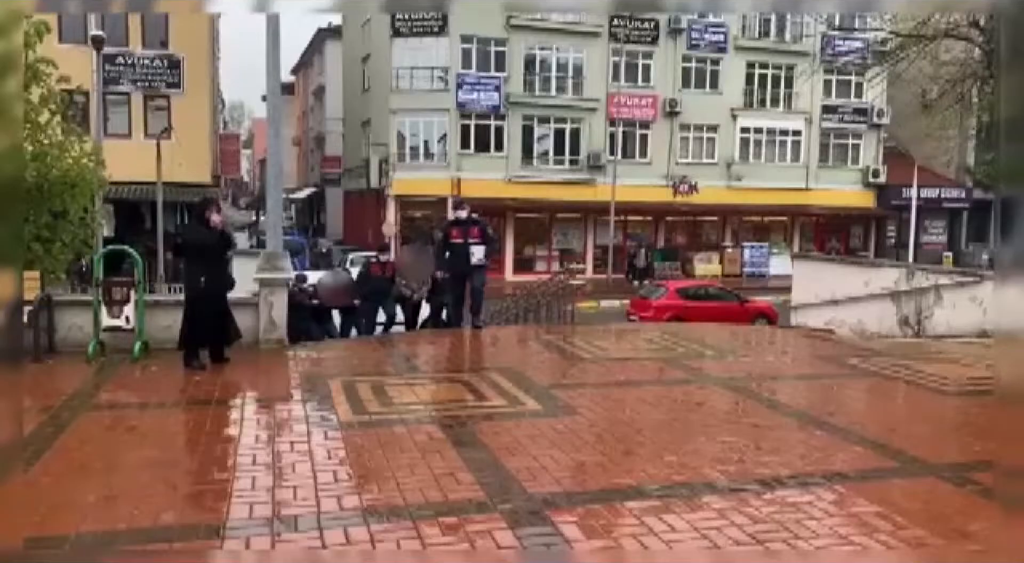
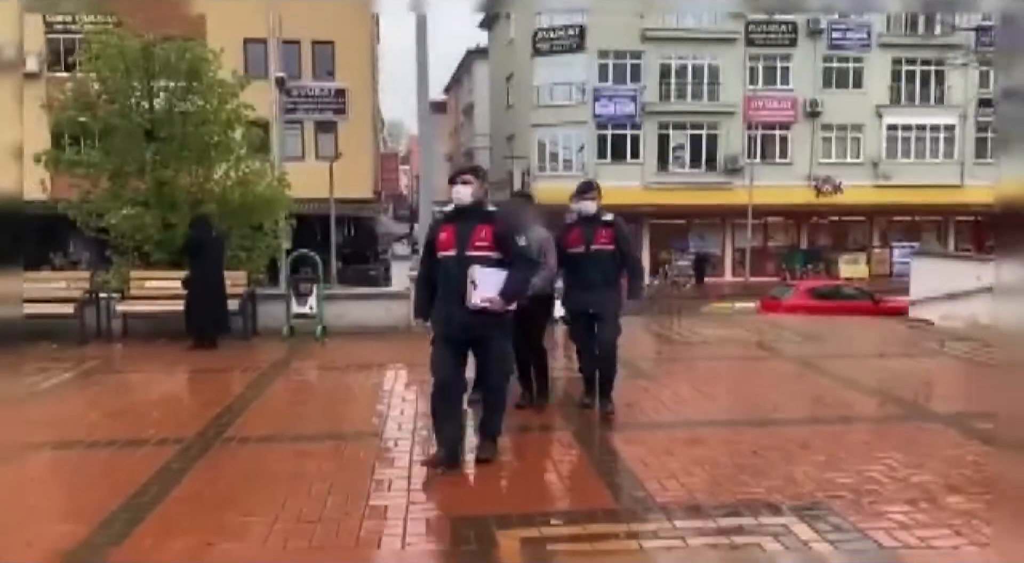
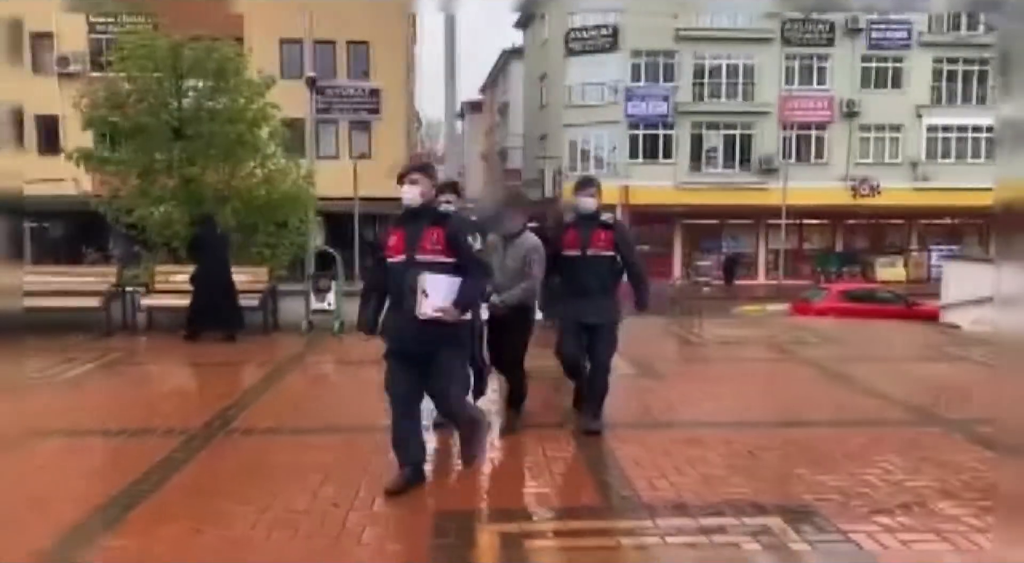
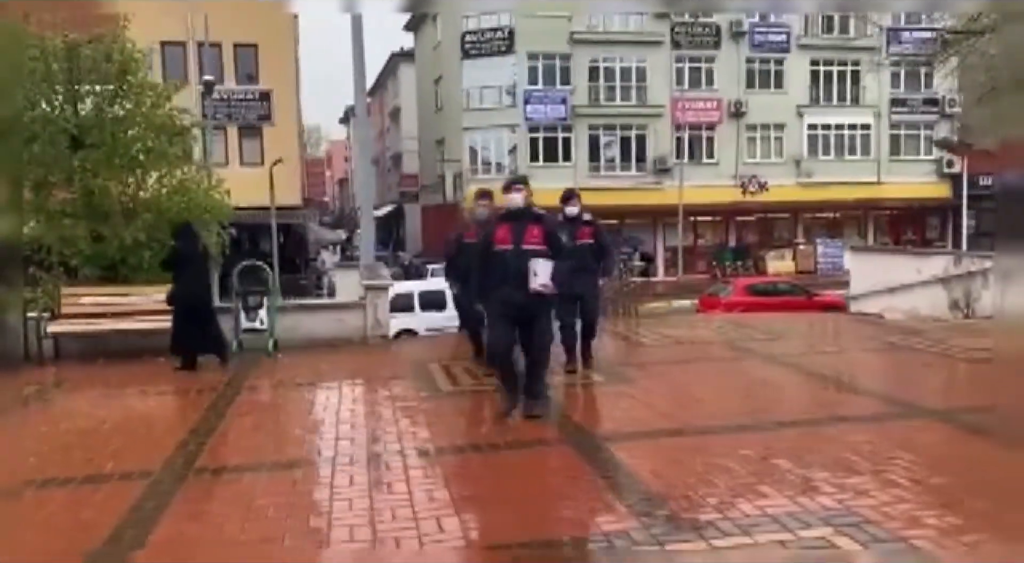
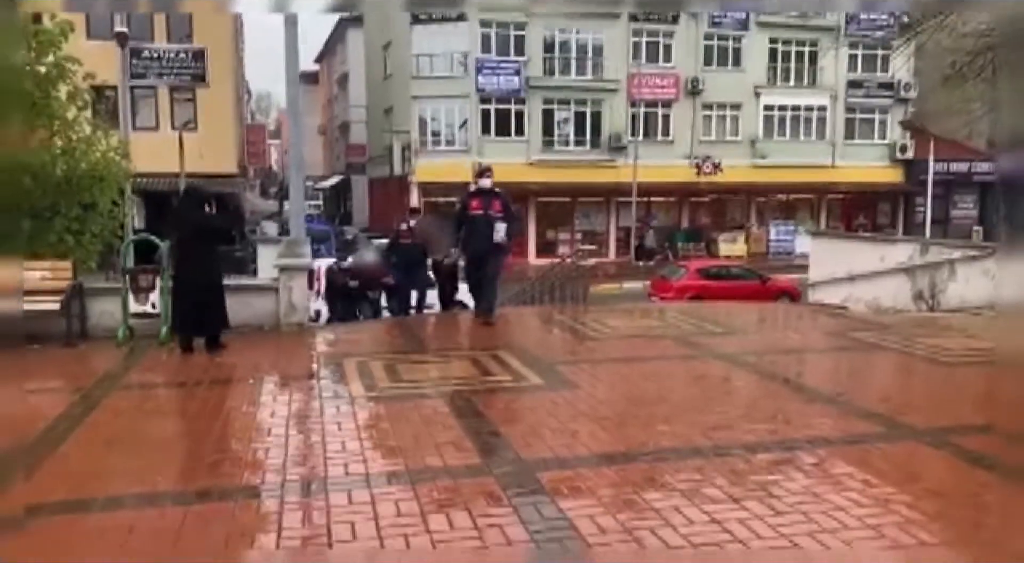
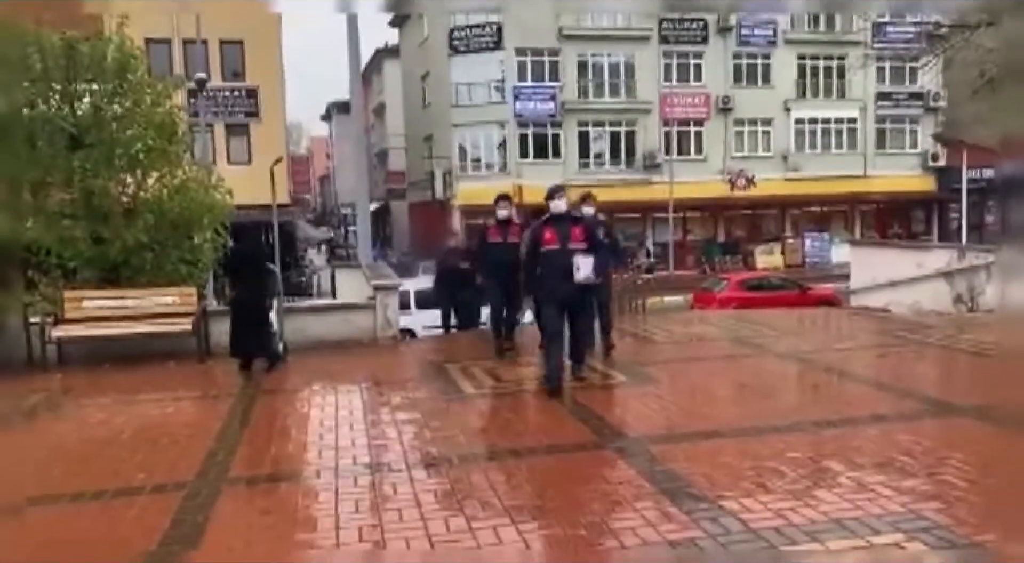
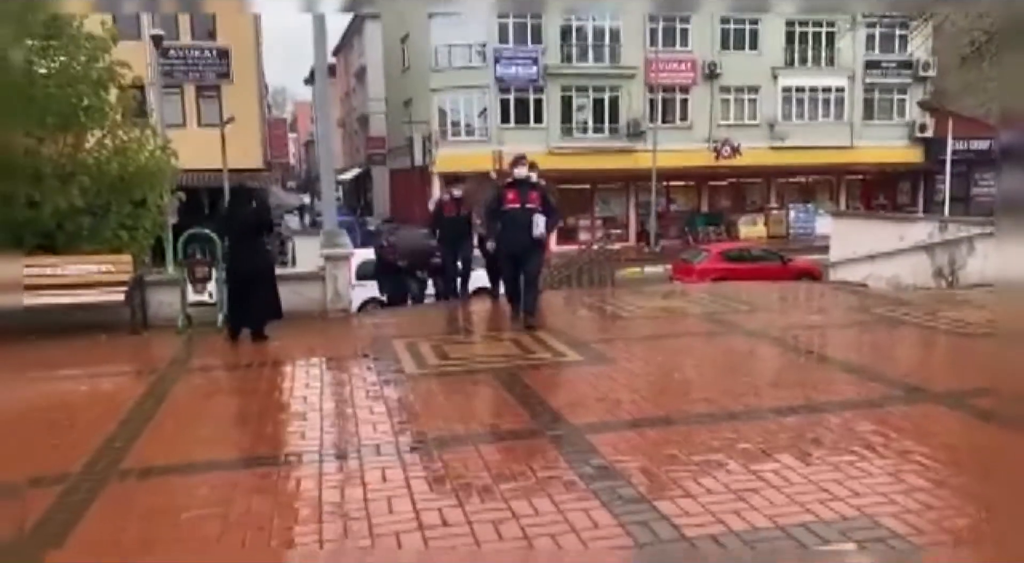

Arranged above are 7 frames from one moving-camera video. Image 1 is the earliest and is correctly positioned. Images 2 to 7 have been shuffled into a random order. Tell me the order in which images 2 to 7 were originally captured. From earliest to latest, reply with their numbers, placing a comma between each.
5, 7, 6, 4, 2, 3
